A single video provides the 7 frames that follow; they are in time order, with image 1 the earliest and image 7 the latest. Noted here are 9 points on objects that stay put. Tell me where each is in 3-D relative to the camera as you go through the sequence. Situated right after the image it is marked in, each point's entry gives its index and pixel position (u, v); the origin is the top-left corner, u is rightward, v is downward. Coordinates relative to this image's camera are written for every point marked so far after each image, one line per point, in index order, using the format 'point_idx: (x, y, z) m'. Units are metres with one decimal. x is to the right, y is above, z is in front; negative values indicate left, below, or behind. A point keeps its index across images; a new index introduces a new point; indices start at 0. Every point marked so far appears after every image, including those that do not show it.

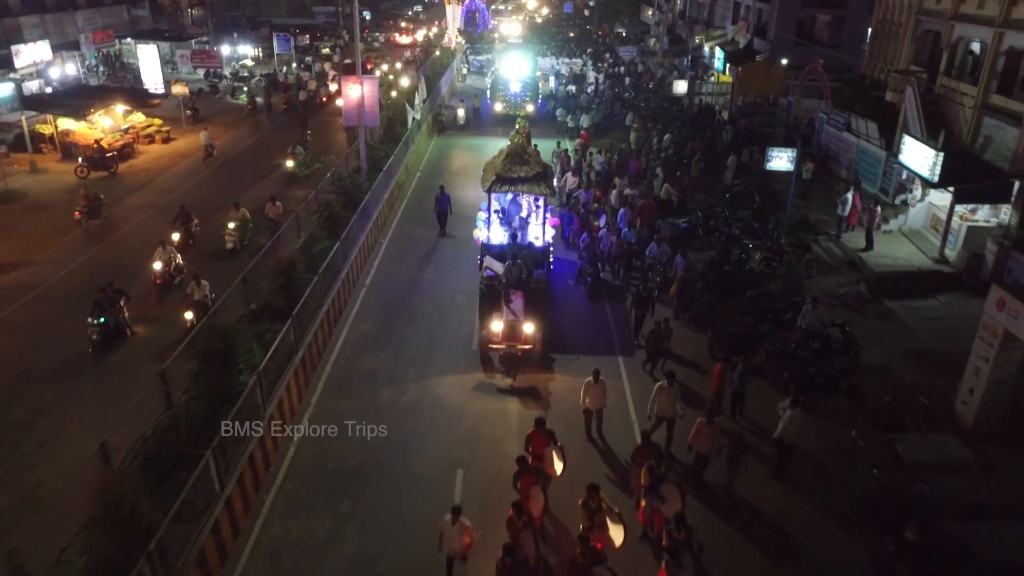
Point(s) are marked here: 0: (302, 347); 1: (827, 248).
0: (-5.4, -1.5, +12.2) m
1: (+11.8, +1.5, +17.8) m
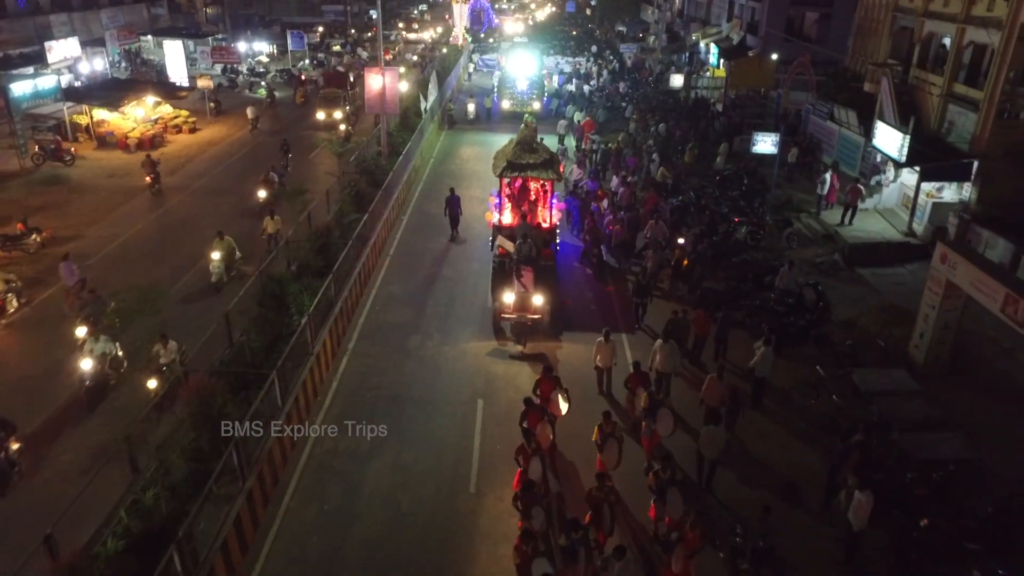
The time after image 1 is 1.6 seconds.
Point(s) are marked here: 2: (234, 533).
0: (-5.1, -0.3, +14.0) m
1: (+12.2, +2.6, +19.5) m
2: (-5.2, -4.6, +8.8) m
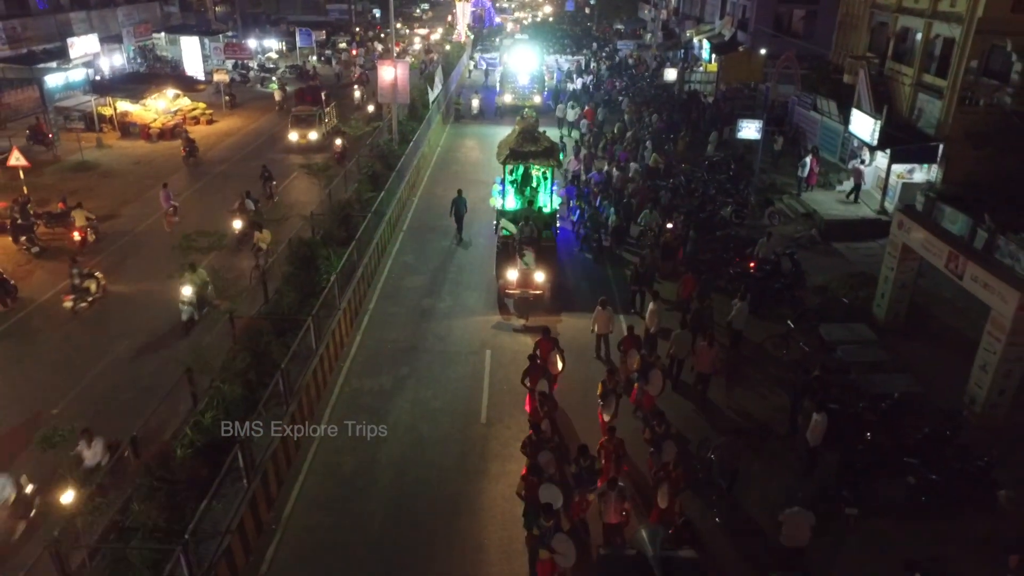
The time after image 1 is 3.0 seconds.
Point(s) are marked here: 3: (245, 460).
0: (-4.9, +0.8, +15.5) m
1: (+12.3, +3.7, +21.1) m
2: (-5.0, -3.5, +10.3) m
3: (-5.2, -3.3, +9.2) m
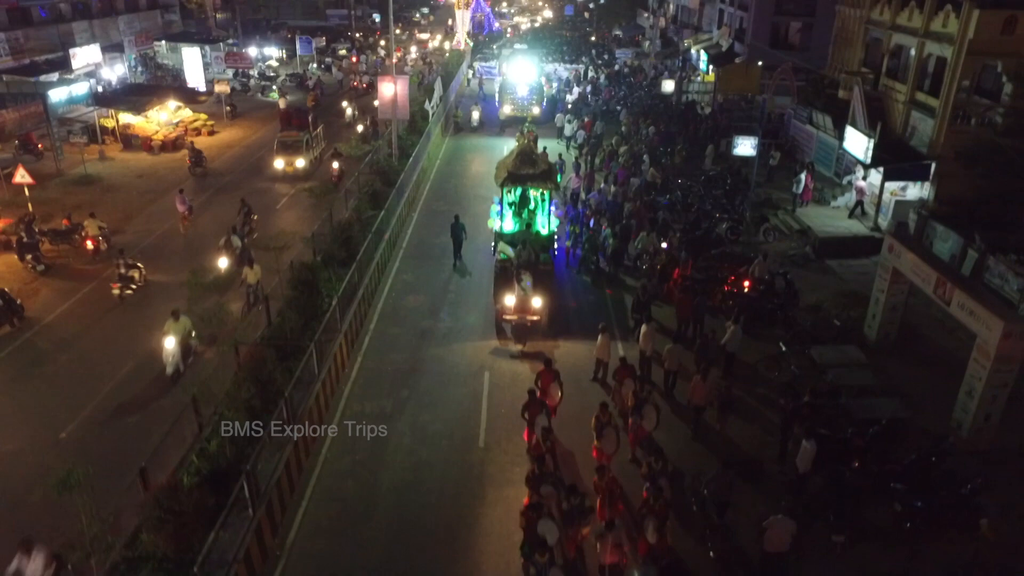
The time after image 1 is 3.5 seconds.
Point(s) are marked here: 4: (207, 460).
0: (-5.0, +0.1, +15.8) m
1: (+12.2, +3.0, +21.3) m
2: (-5.1, -4.2, +10.6) m
3: (-5.2, -4.0, +9.4) m
4: (-6.5, -3.7, +10.1) m
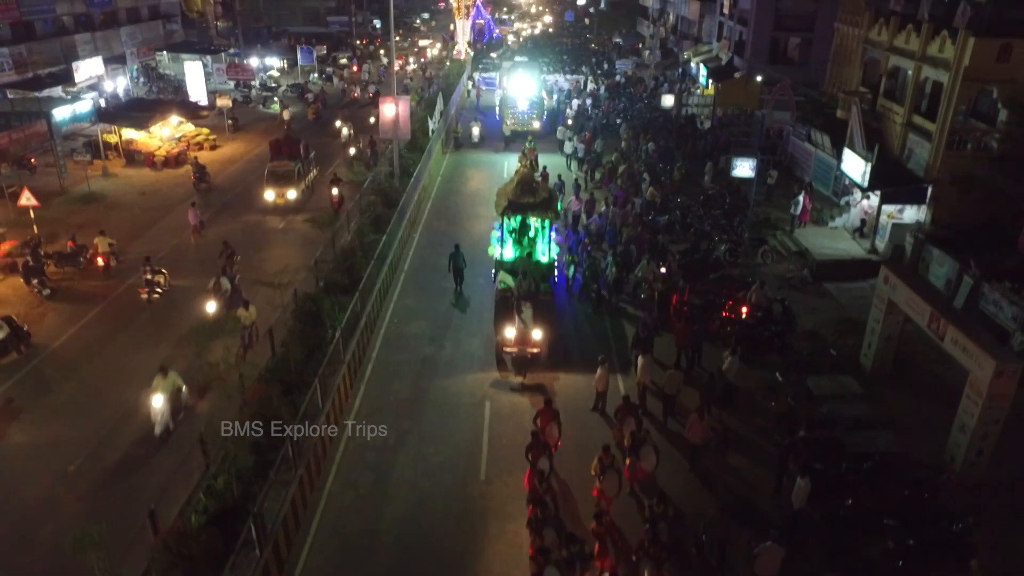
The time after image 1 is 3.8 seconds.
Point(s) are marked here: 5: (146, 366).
0: (-5.0, -0.8, +16.0) m
1: (+12.3, +2.1, +21.5) m
2: (-5.1, -5.1, +10.8) m
3: (-5.2, -5.0, +9.6) m
4: (-6.5, -4.6, +10.3) m
5: (-11.8, -2.5, +15.2) m
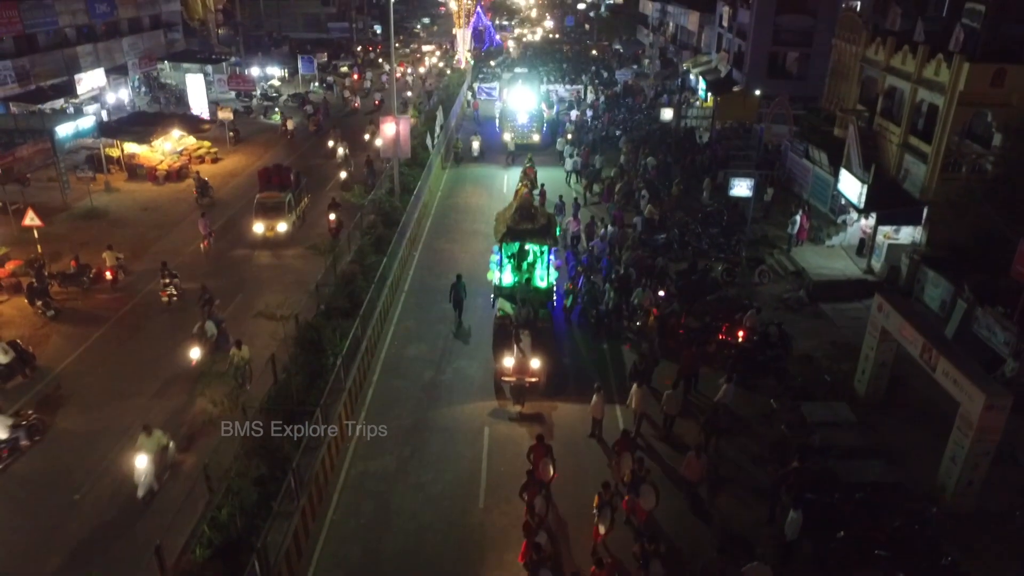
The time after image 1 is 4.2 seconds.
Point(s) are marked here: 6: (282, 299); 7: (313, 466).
0: (-5.0, -1.7, +16.2) m
1: (+12.2, +1.3, +21.7) m
2: (-5.1, -5.9, +11.0) m
3: (-5.2, -5.8, +9.8) m
4: (-6.5, -5.4, +10.5) m
5: (-11.8, -3.4, +15.4) m
6: (-9.5, -0.5, +19.6) m
7: (-5.2, -4.6, +12.1) m
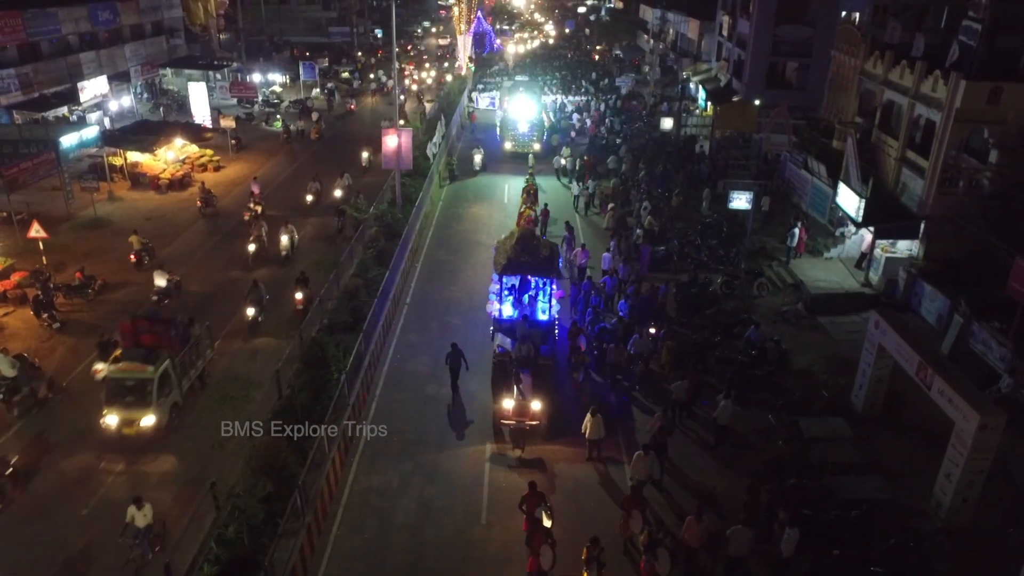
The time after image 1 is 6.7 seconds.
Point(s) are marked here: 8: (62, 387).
0: (-5.0, -2.2, +16.4) m
1: (+12.3, +0.7, +21.9) m
2: (-5.1, -6.4, +11.1) m
3: (-5.2, -6.3, +10.0) m
4: (-6.5, -5.9, +10.7) m
5: (-11.8, -3.9, +15.6) m
6: (-9.4, -1.0, +19.7) m
7: (-5.1, -5.1, +12.3) m
8: (-15.6, -3.4, +16.3) m
